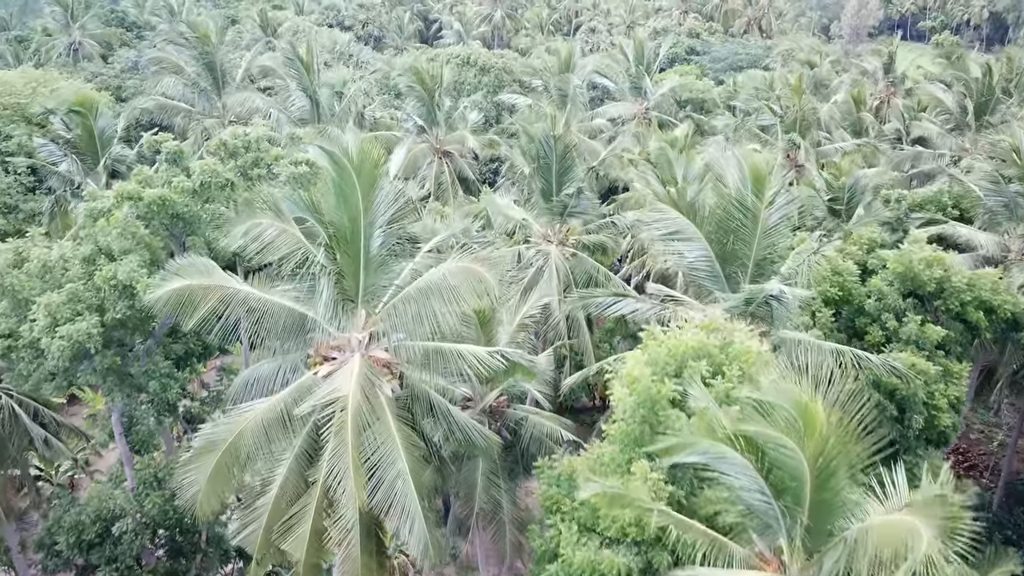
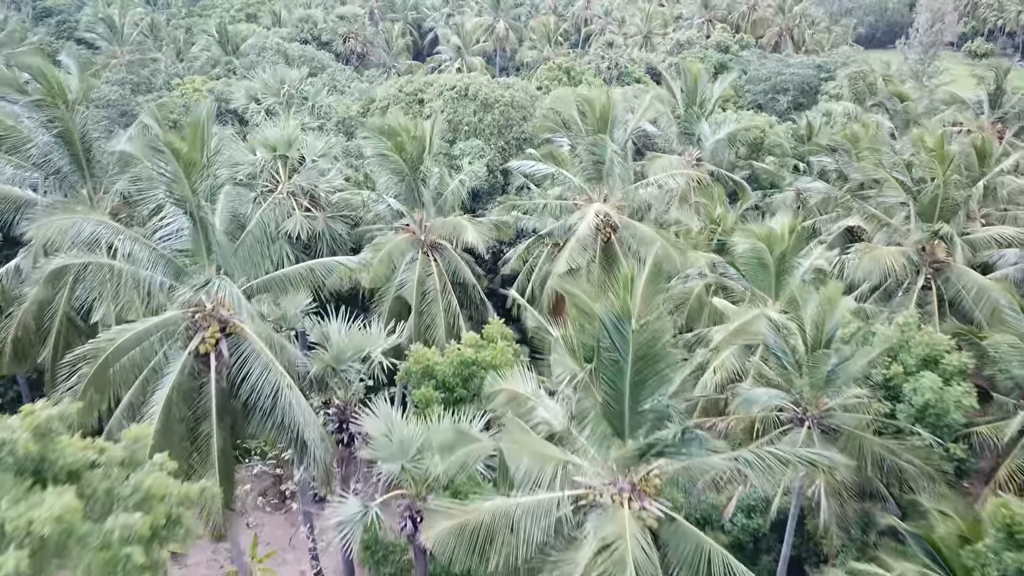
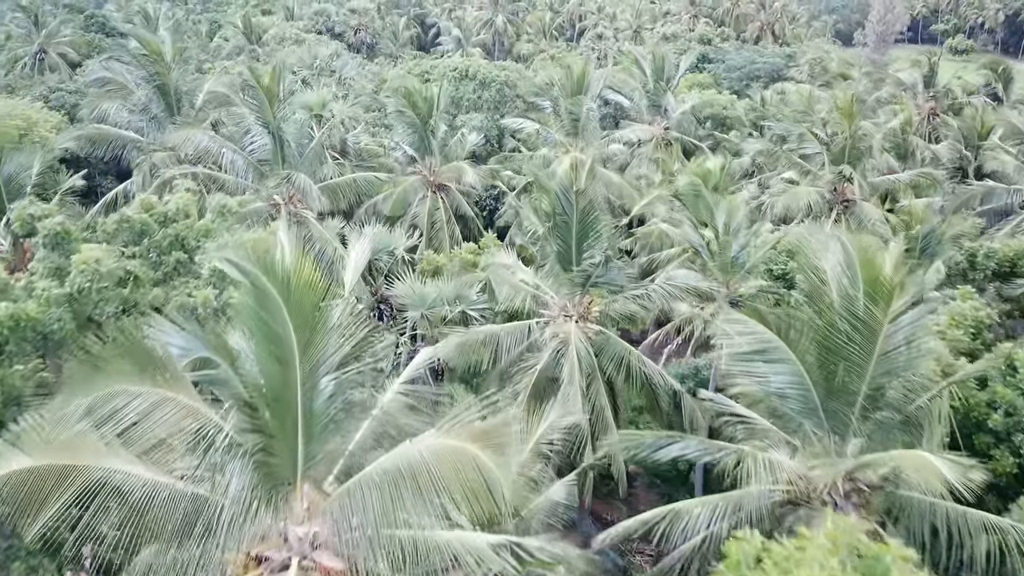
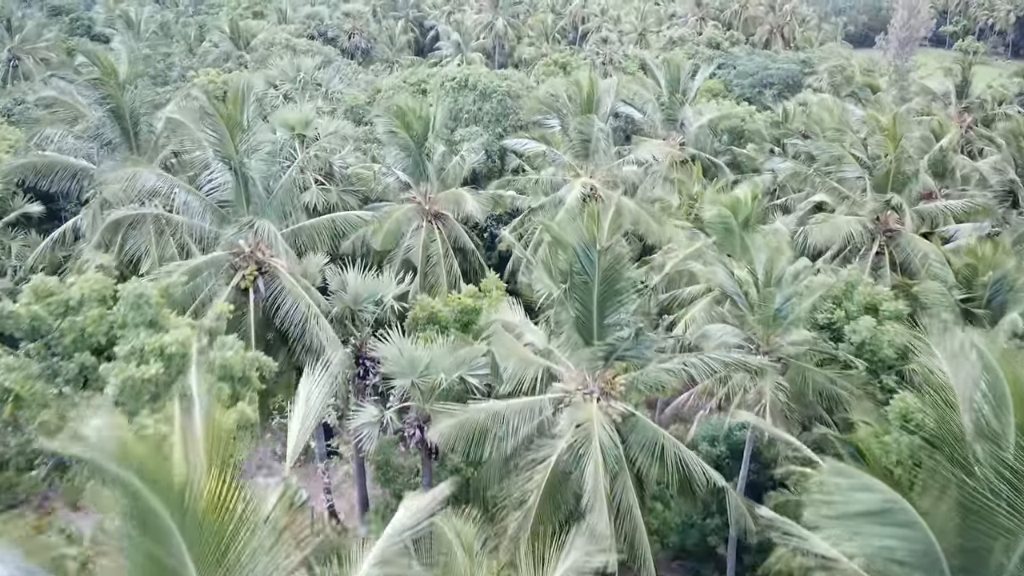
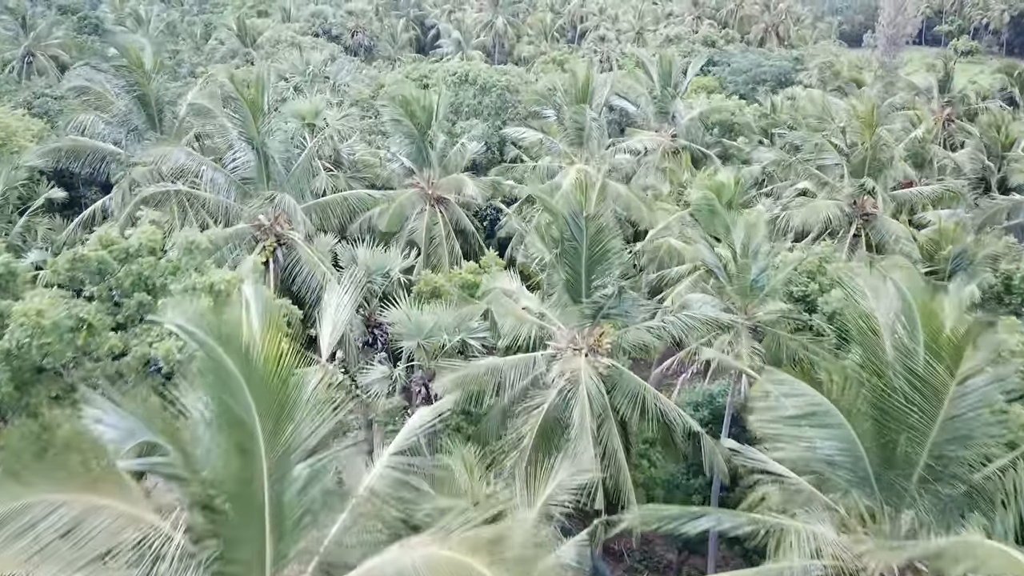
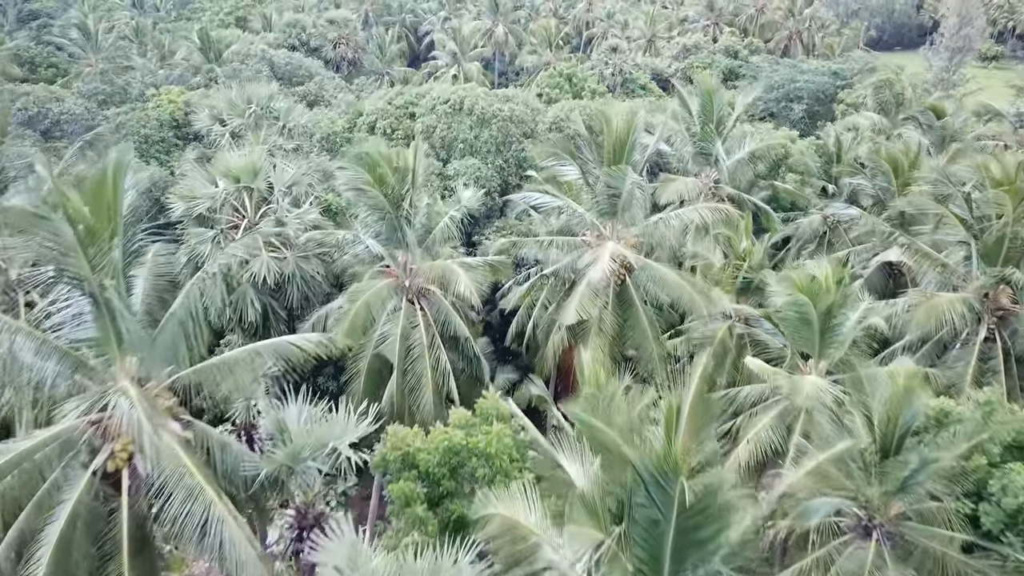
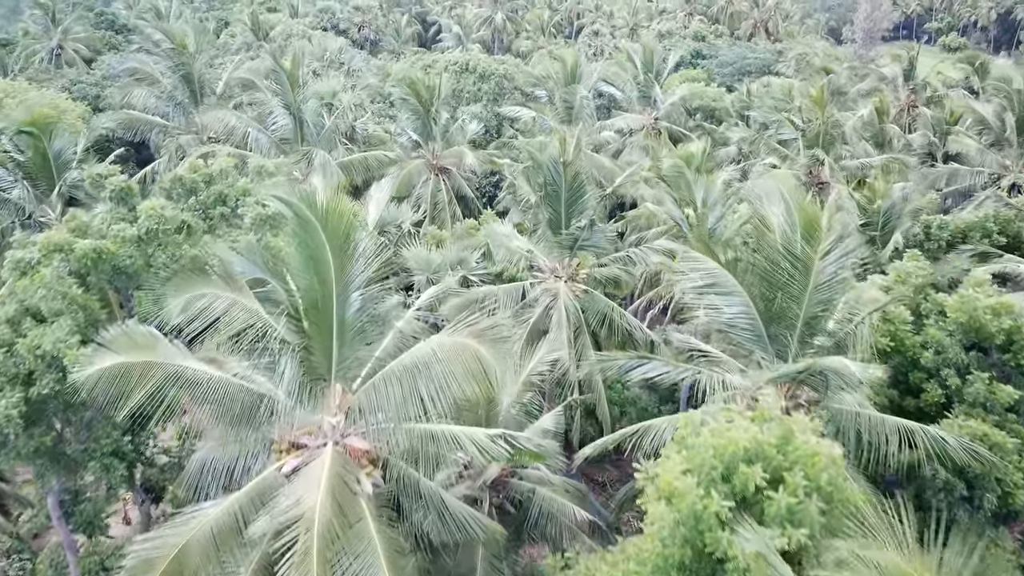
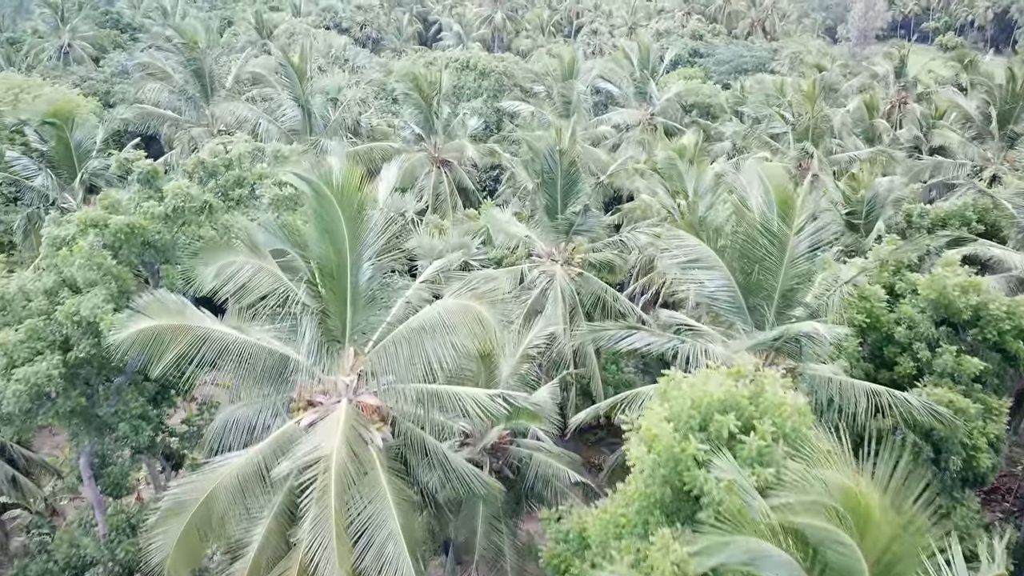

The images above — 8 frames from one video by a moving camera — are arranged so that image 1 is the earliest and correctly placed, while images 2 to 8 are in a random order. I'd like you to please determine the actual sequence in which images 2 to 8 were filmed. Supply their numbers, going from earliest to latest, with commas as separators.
8, 7, 3, 5, 4, 2, 6
